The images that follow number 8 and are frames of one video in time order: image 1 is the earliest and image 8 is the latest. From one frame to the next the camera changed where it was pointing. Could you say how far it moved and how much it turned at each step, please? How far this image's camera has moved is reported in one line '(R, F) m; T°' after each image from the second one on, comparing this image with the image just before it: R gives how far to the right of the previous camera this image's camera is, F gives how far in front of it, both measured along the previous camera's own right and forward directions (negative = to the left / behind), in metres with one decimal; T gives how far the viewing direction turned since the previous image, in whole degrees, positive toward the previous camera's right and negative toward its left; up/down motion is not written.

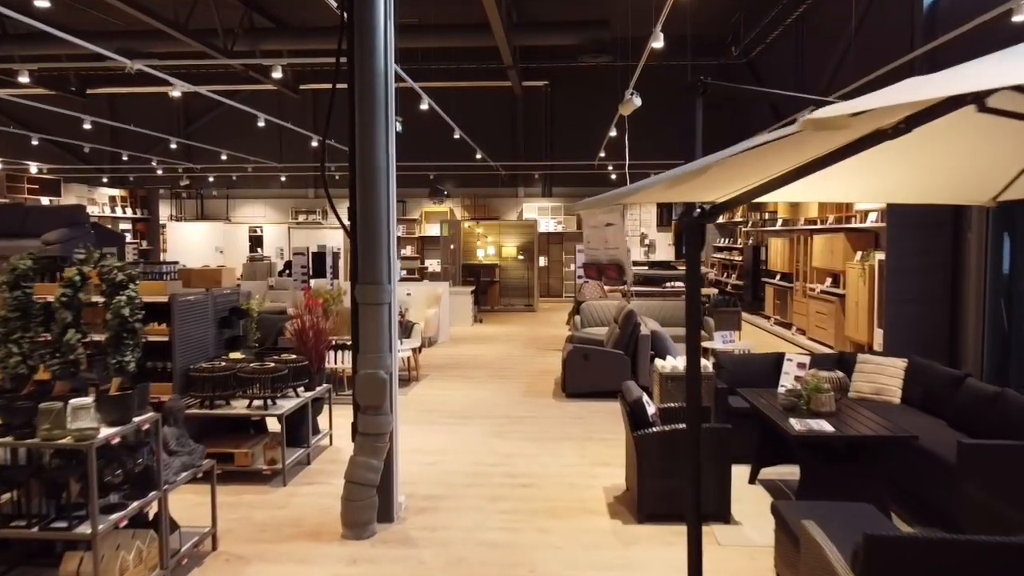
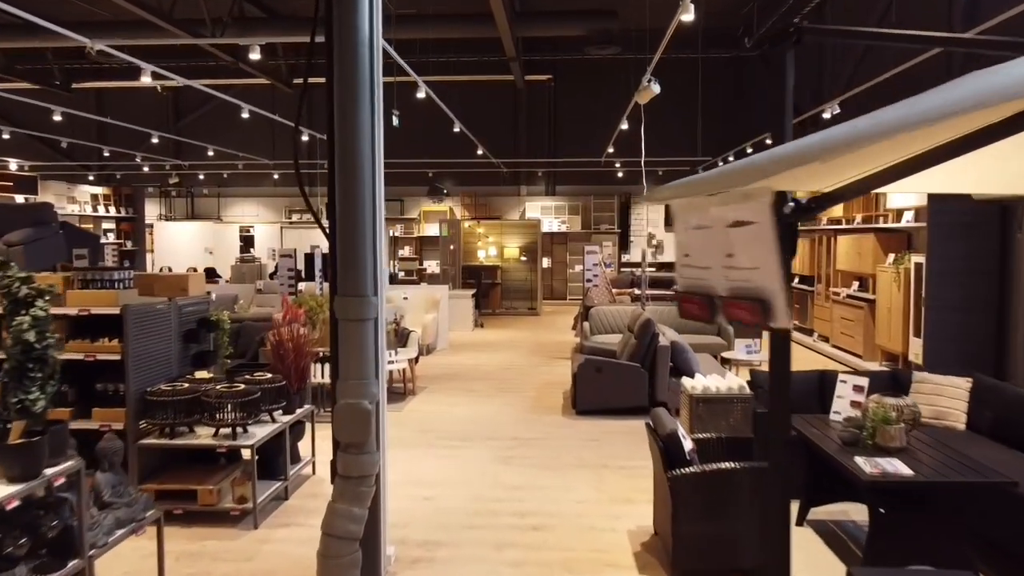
(-0.1, +0.7) m; 0°
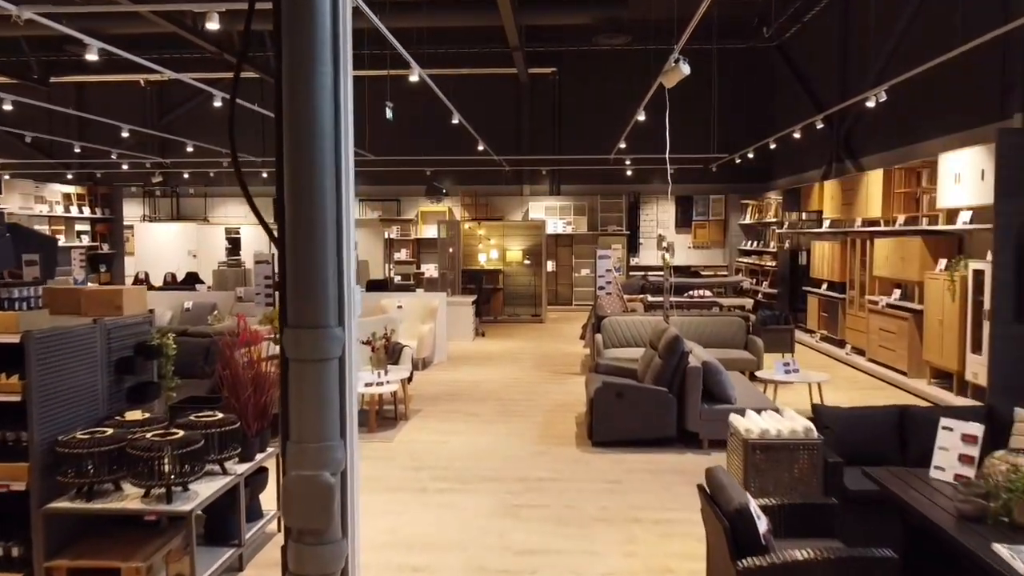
(-0.1, +0.9) m; 0°
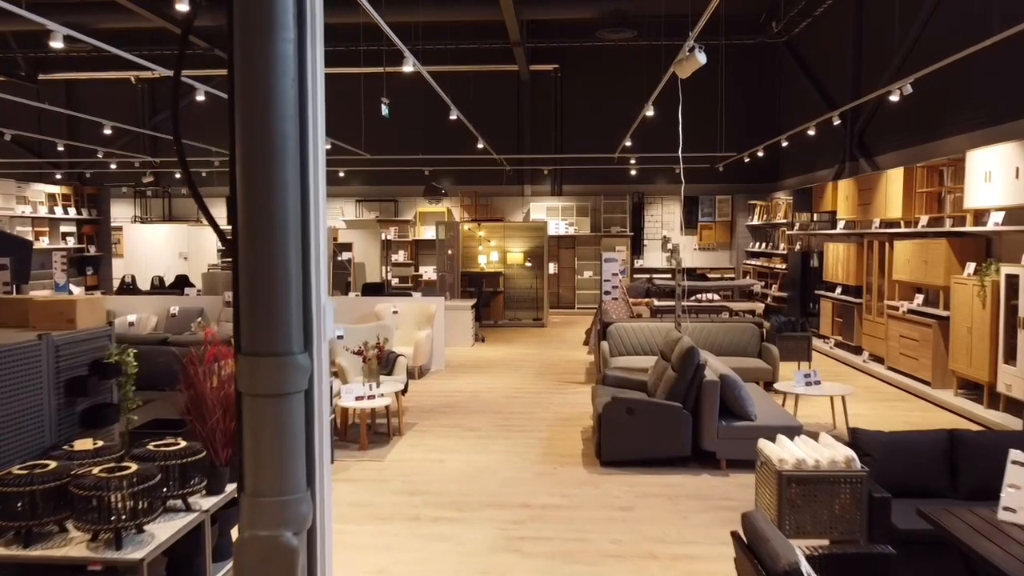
(0.0, +0.4) m; 0°
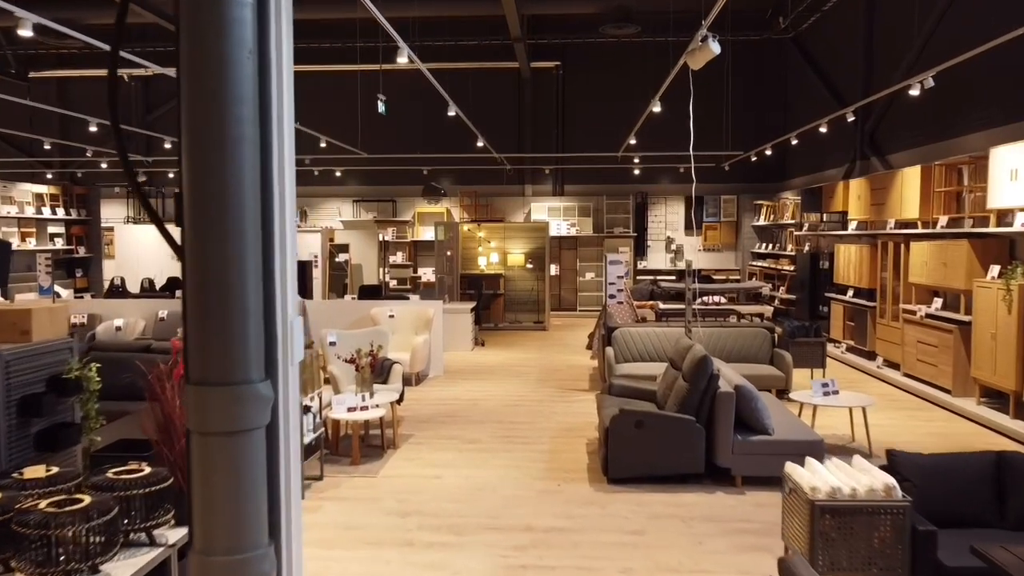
(0.0, +0.3) m; 0°
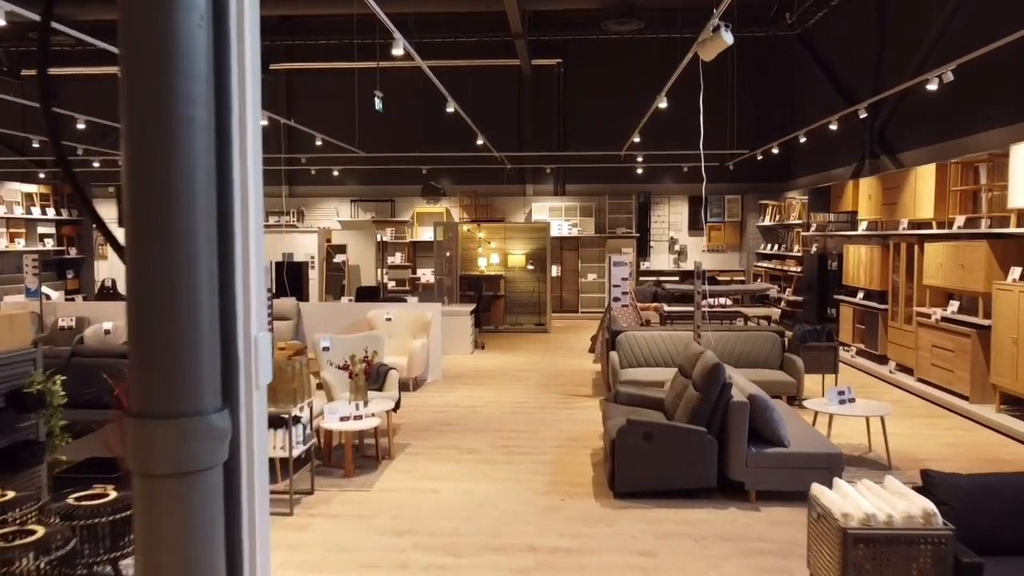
(0.0, +0.3) m; 0°
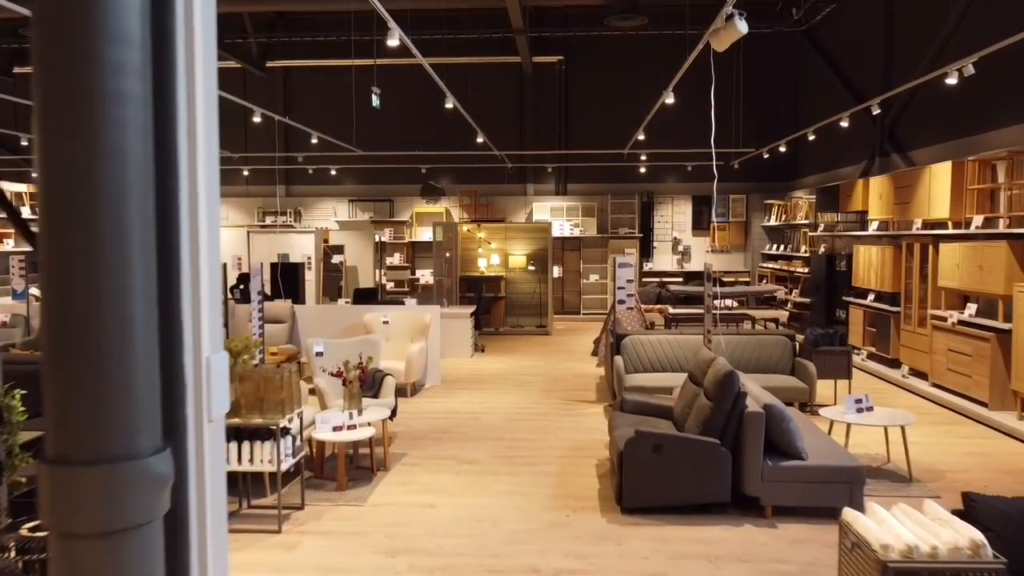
(0.0, +0.3) m; 0°
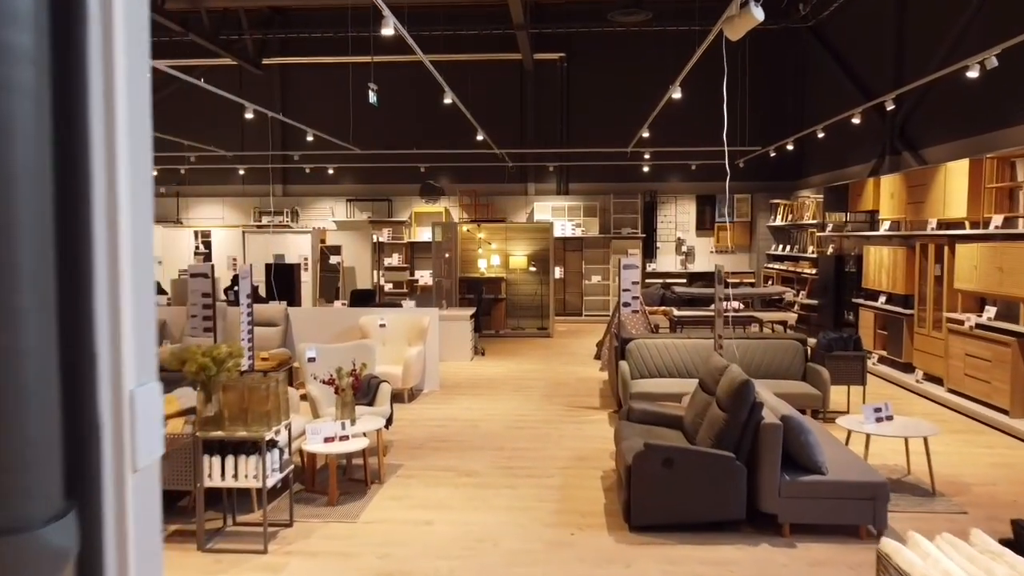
(0.0, +0.3) m; 0°
